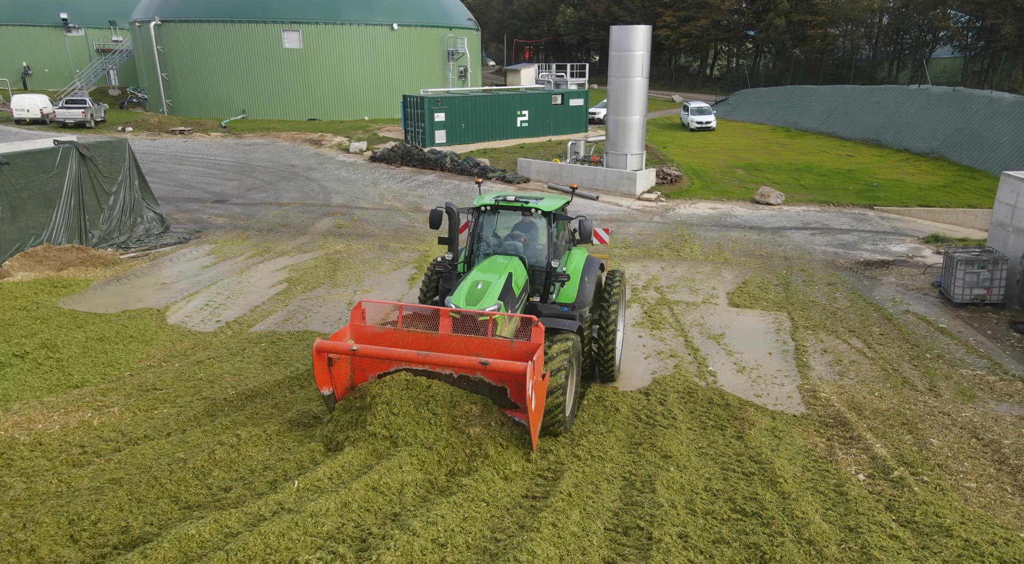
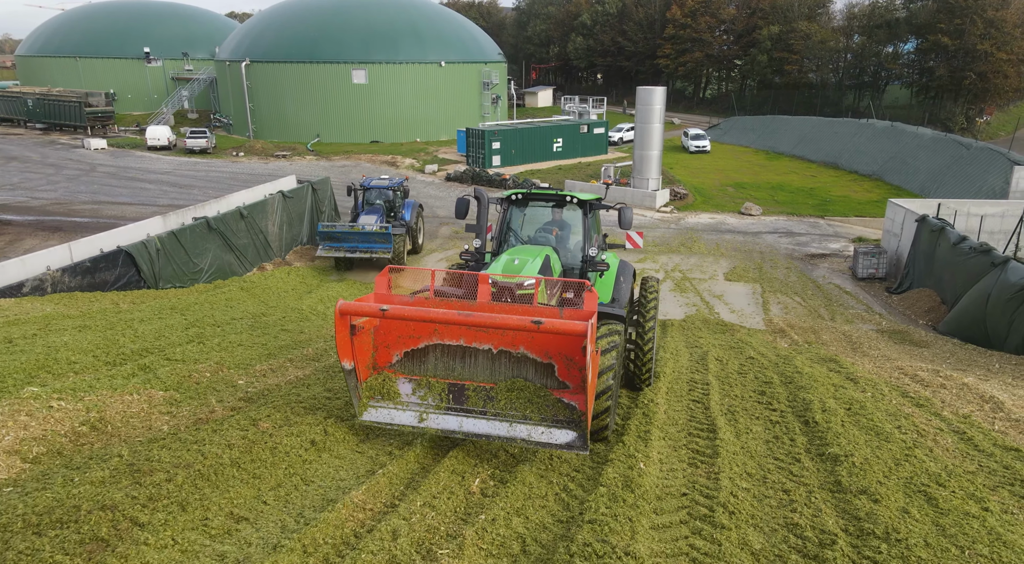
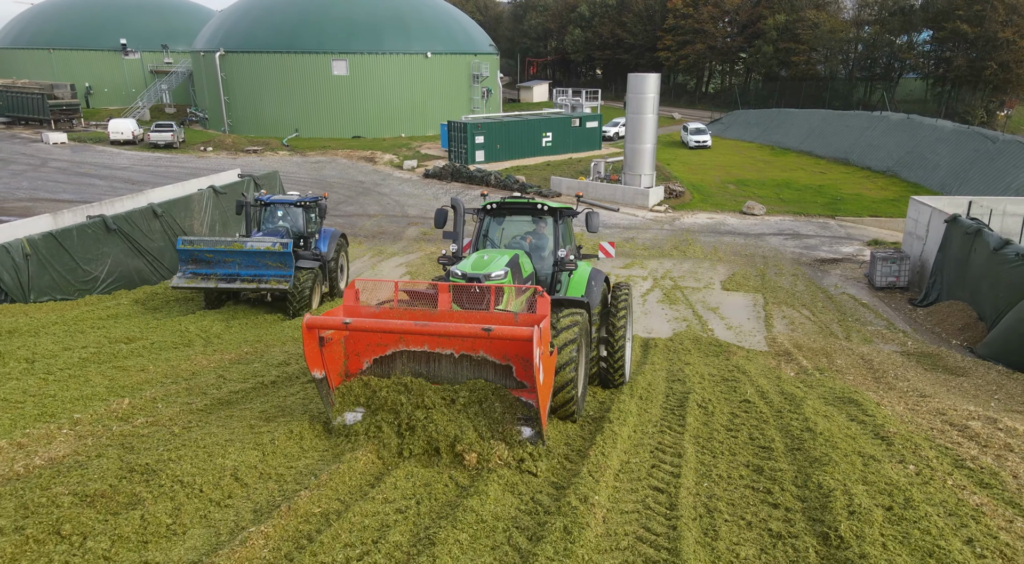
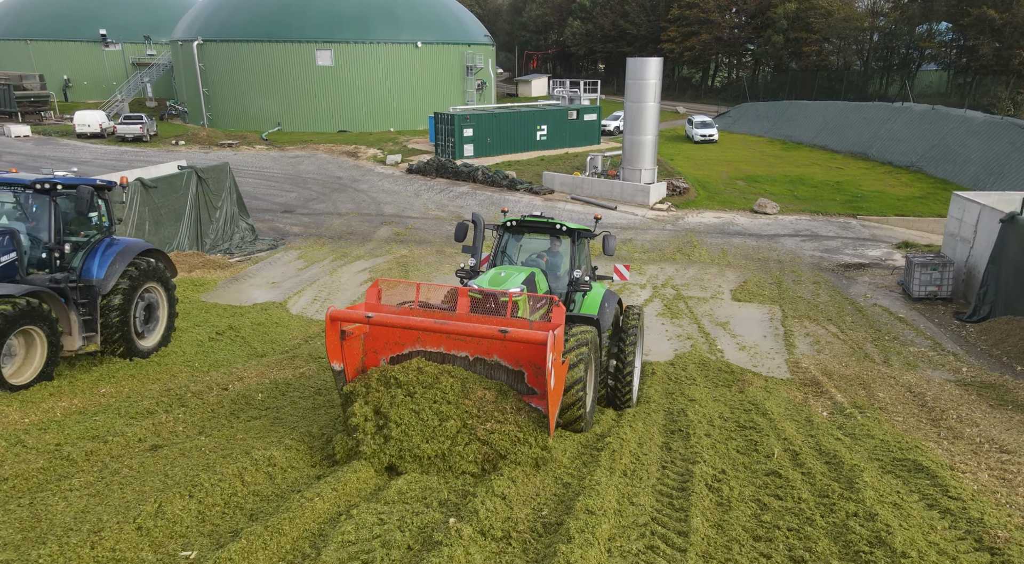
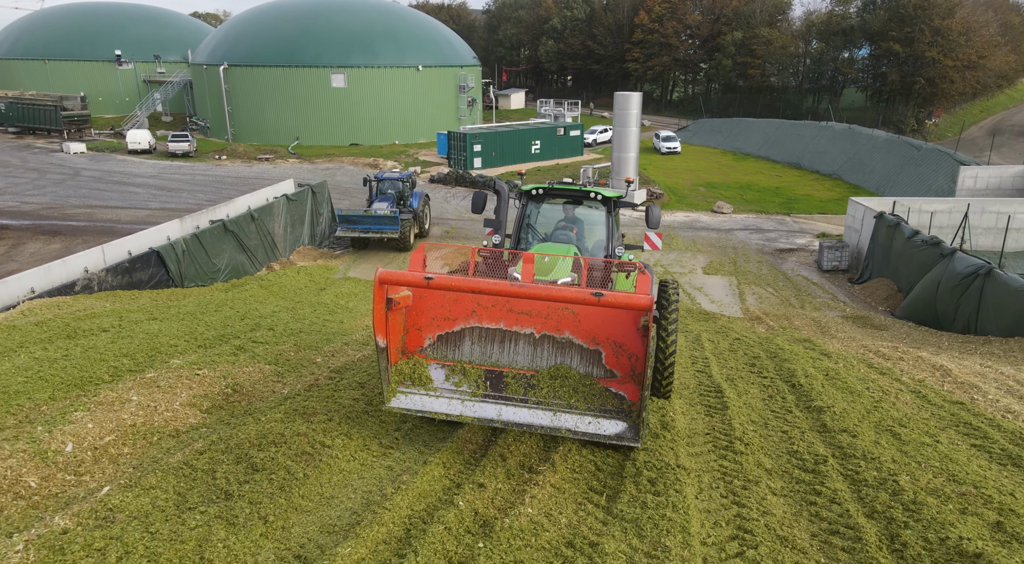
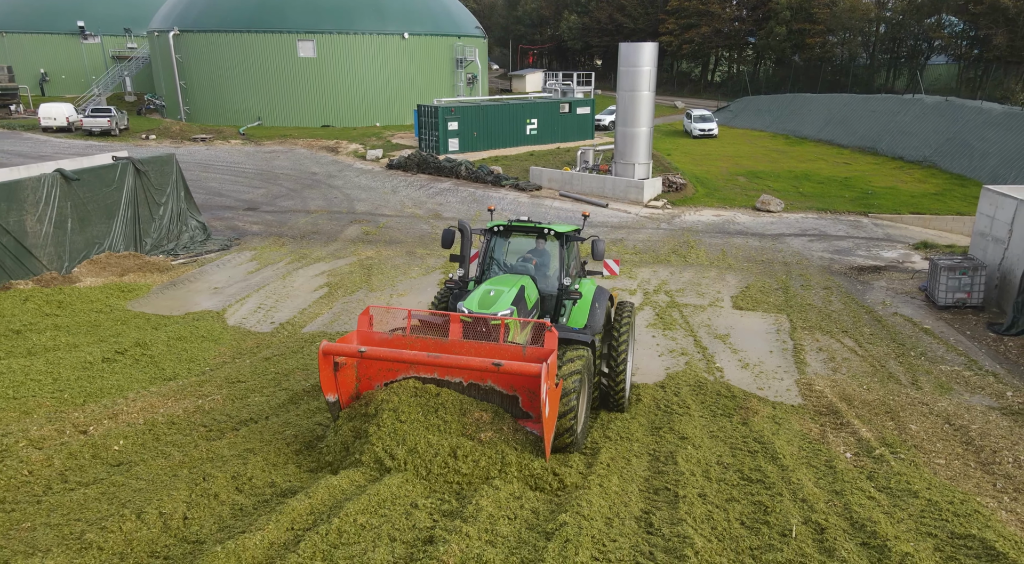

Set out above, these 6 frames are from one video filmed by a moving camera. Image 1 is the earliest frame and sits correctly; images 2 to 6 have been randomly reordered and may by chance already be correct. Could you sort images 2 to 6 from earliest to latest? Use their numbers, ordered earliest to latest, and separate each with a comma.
6, 4, 3, 2, 5
